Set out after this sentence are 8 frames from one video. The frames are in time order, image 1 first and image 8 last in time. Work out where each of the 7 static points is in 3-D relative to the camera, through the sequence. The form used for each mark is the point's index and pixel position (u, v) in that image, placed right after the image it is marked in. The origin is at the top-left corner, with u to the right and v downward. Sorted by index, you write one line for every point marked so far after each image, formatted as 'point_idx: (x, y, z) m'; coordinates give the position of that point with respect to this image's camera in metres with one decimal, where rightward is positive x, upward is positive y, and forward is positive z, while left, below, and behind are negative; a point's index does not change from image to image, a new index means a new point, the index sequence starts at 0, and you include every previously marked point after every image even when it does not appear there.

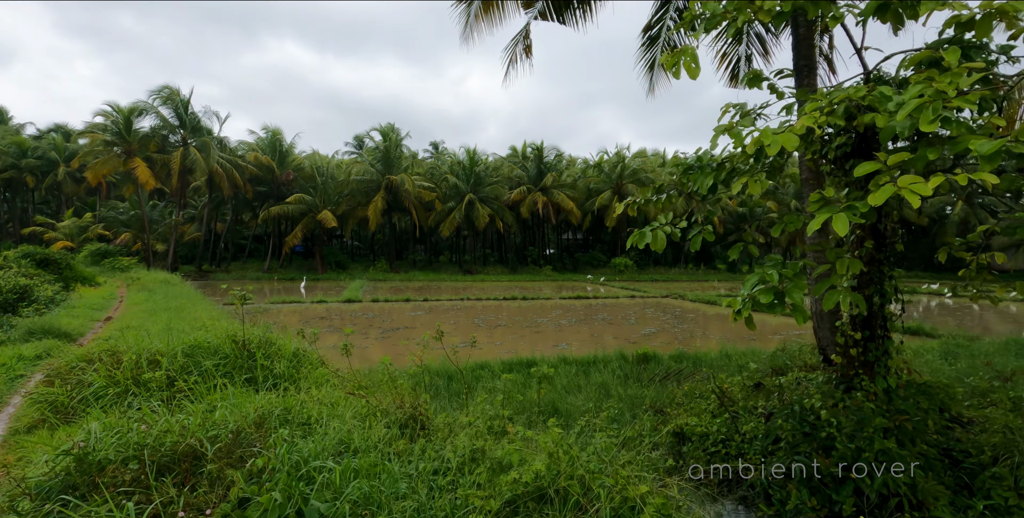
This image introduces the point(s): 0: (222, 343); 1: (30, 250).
0: (-2.1, -0.6, +3.8) m
1: (-11.0, +0.2, +11.8) m
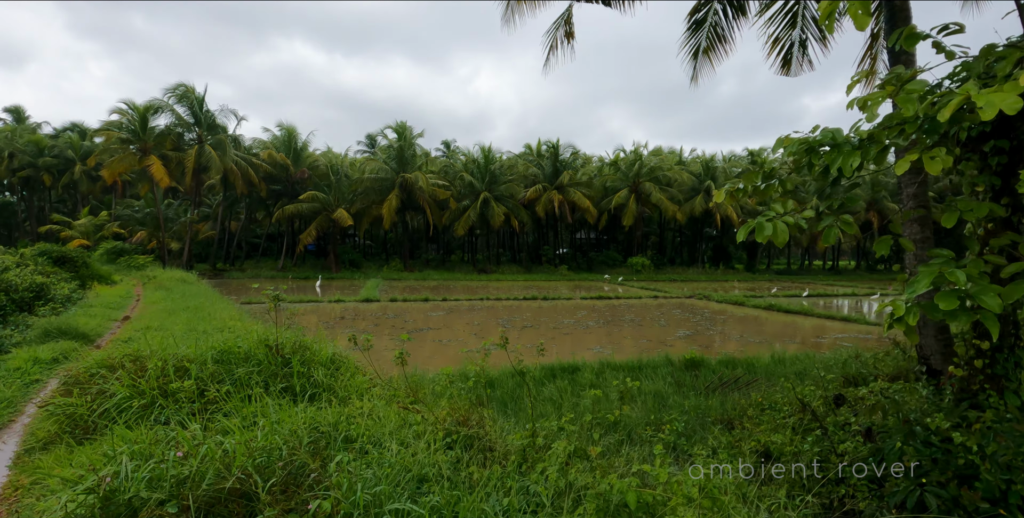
0: (-1.7, -0.6, +3.5) m
1: (-10.4, +0.2, +11.6) m
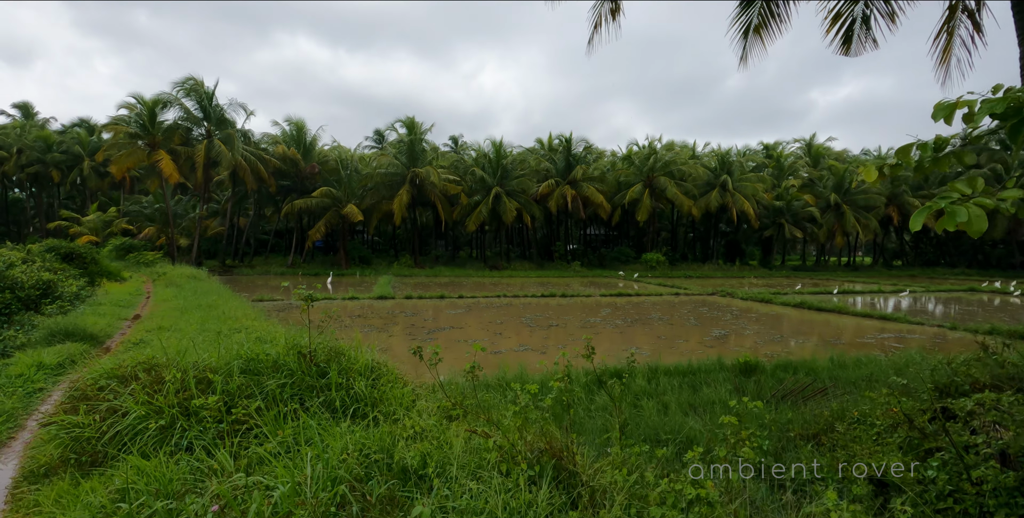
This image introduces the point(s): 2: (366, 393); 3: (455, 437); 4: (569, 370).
0: (-1.3, -0.6, +3.0) m
1: (-10.0, +0.3, +11.2) m
2: (-0.8, -0.8, +2.9) m
3: (-0.3, -0.8, +2.4) m
4: (+0.6, -1.2, +5.4) m
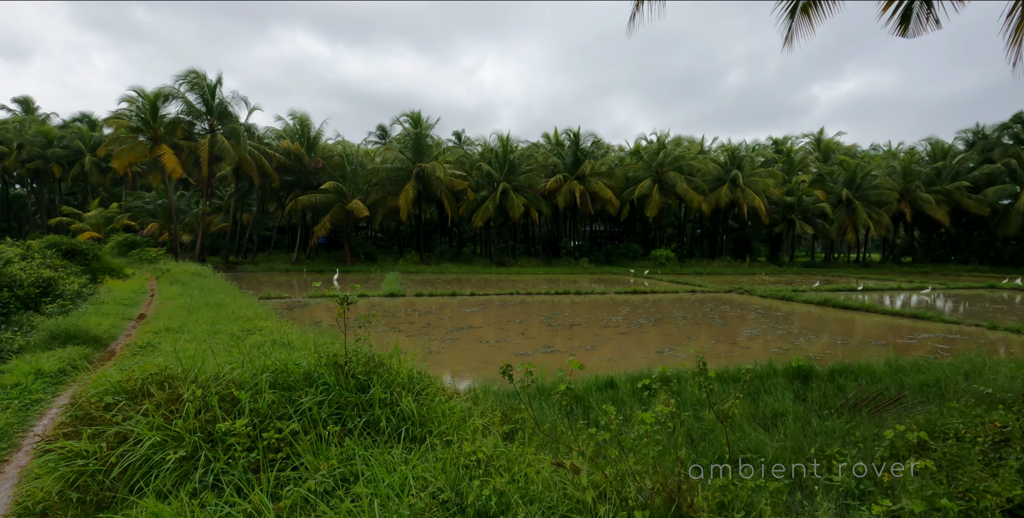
0: (-1.0, -0.5, +2.6) m
1: (-9.6, +0.4, +10.8) m
2: (-0.5, -0.7, +2.5) m
3: (+0.1, -0.8, +2.0) m
4: (+1.0, -1.1, +5.0) m
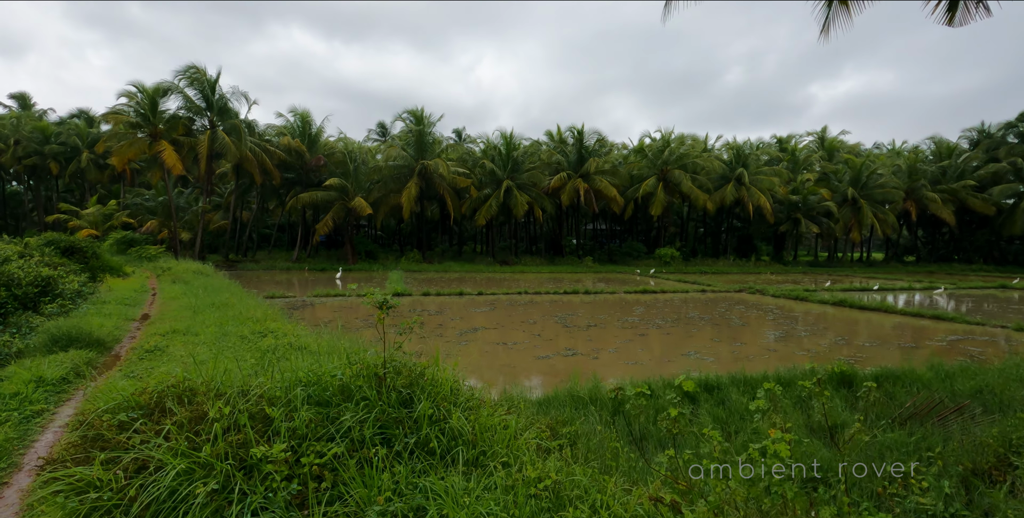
0: (-0.7, -0.5, +2.4) m
1: (-9.3, +0.4, +10.5) m
2: (-0.2, -0.7, +2.2) m
3: (+0.4, -0.8, +1.7) m
4: (+1.2, -1.1, +4.7) m
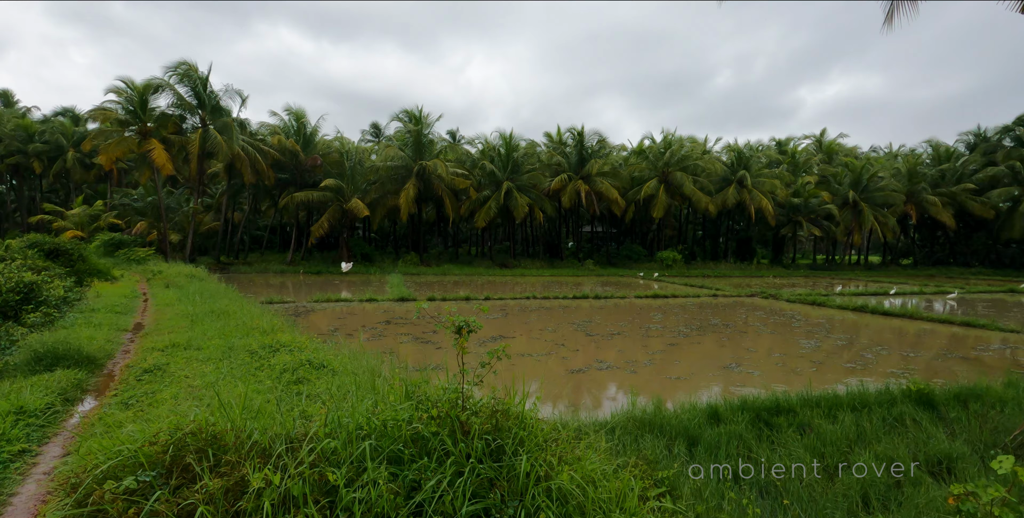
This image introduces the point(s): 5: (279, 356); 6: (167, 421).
0: (-0.3, -0.6, +1.9) m
1: (-9.1, +0.4, +9.8) m
2: (+0.2, -0.8, +1.7) m
3: (+0.8, -0.9, +1.2) m
4: (+1.6, -1.2, +4.2) m
5: (-2.0, -0.8, +4.4) m
6: (-1.6, -0.7, +2.4) m
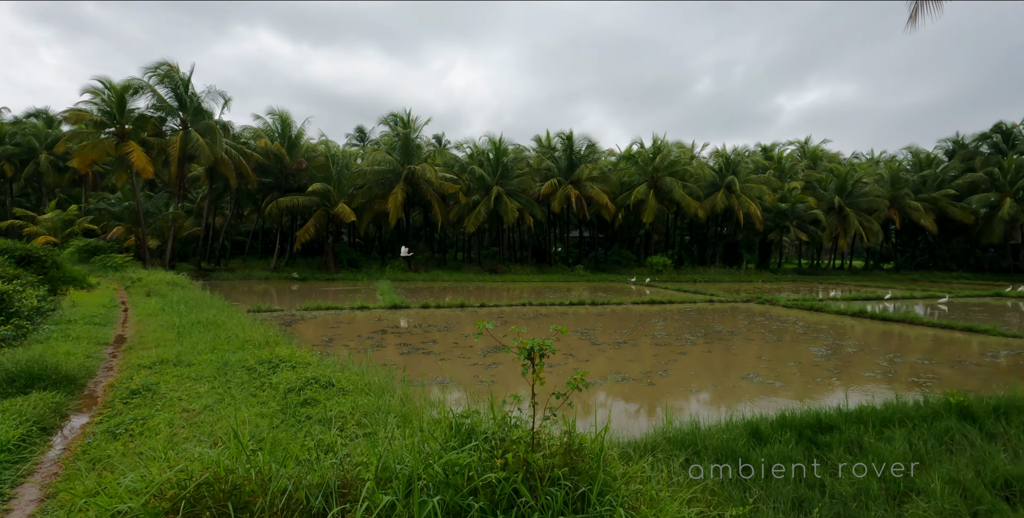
0: (0.0, -0.6, +1.5) m
1: (-9.1, +0.3, +9.3) m
2: (+0.5, -0.8, +1.4) m
3: (+1.1, -0.9, +0.9) m
4: (+1.8, -1.2, +4.0) m
5: (-1.8, -0.9, +4.0) m
6: (-1.4, -0.8, +2.0) m
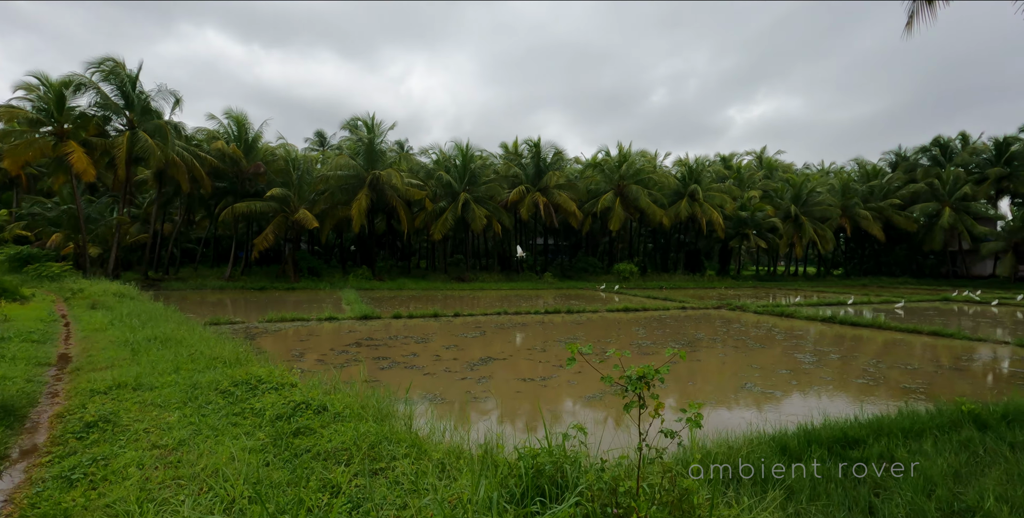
0: (+0.3, -0.6, +1.2) m
1: (-9.3, +0.1, +8.2) m
2: (+0.8, -0.8, +1.1) m
3: (+1.4, -0.9, +0.7) m
4: (+1.9, -1.3, +3.8) m
5: (-1.7, -0.9, +3.6) m
6: (-1.1, -0.8, +1.6) m
